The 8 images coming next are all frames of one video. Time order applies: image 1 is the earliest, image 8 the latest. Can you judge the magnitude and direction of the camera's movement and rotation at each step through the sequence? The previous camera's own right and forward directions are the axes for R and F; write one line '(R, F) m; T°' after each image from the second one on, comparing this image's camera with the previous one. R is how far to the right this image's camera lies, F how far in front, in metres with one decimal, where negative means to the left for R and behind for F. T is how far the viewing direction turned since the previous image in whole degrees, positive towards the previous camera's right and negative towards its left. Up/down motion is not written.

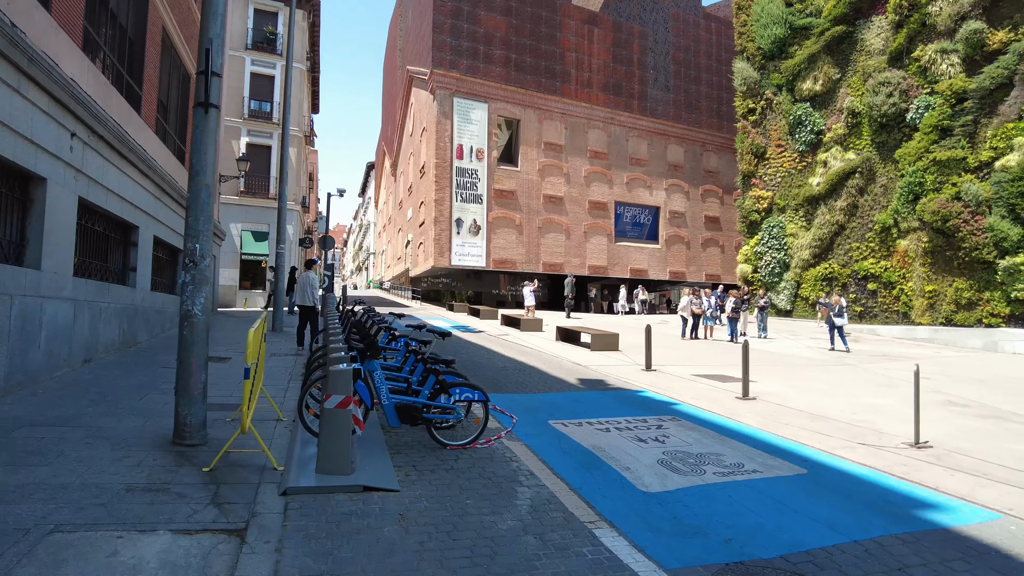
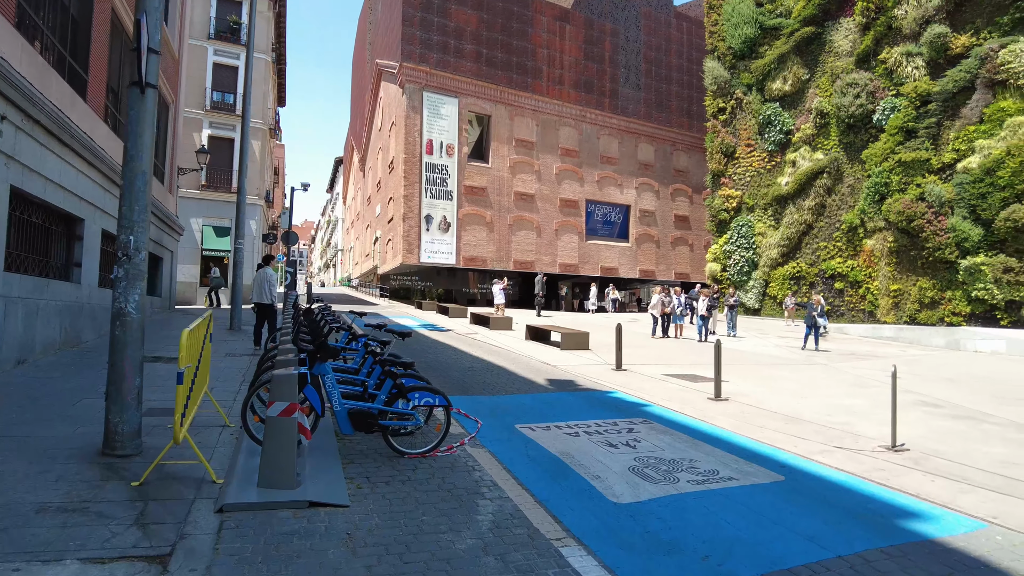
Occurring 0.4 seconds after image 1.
(+0.1, +0.3) m; +3°
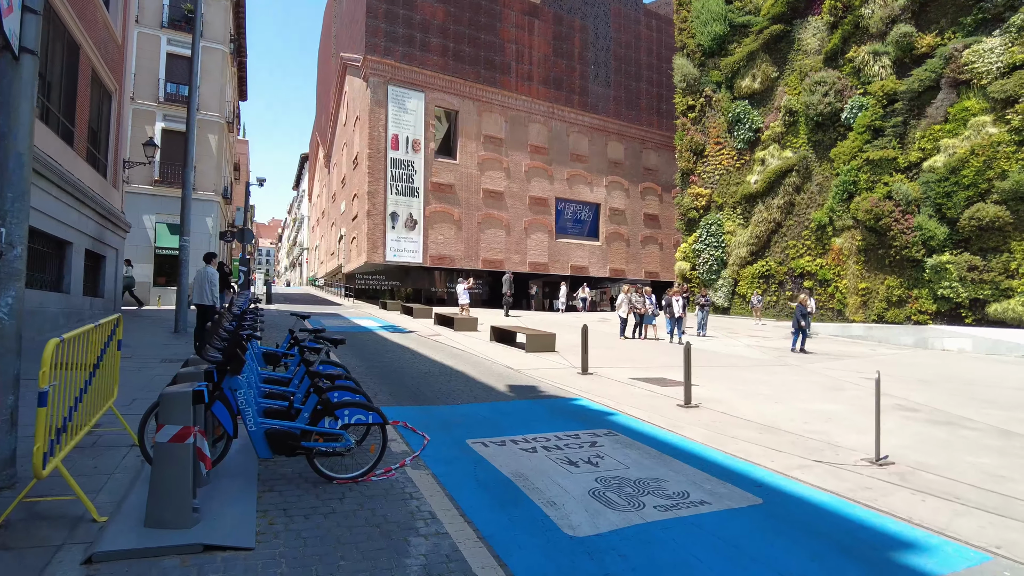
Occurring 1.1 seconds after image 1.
(+0.2, +0.6) m; +2°
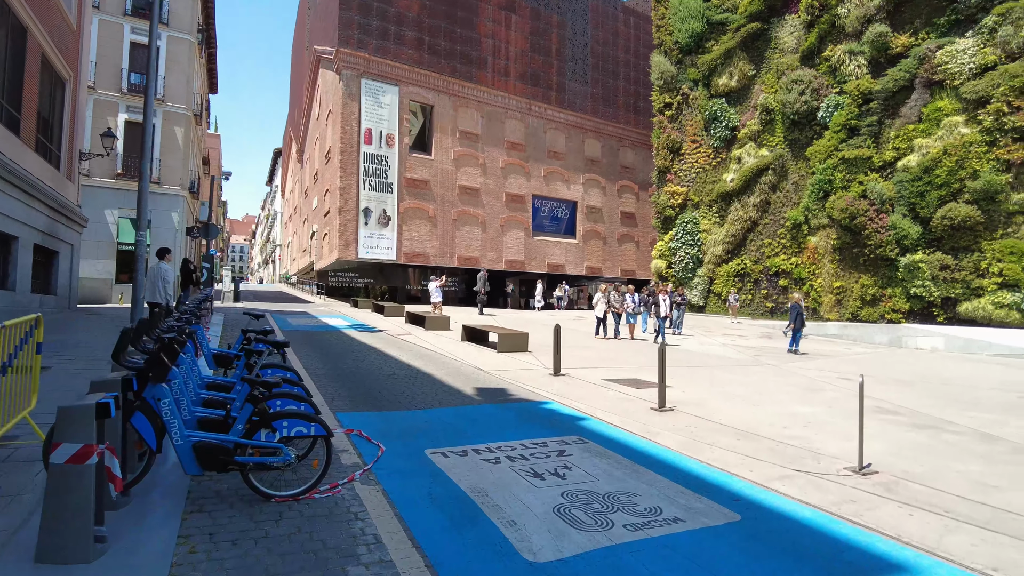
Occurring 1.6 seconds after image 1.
(+0.1, +0.4) m; +2°
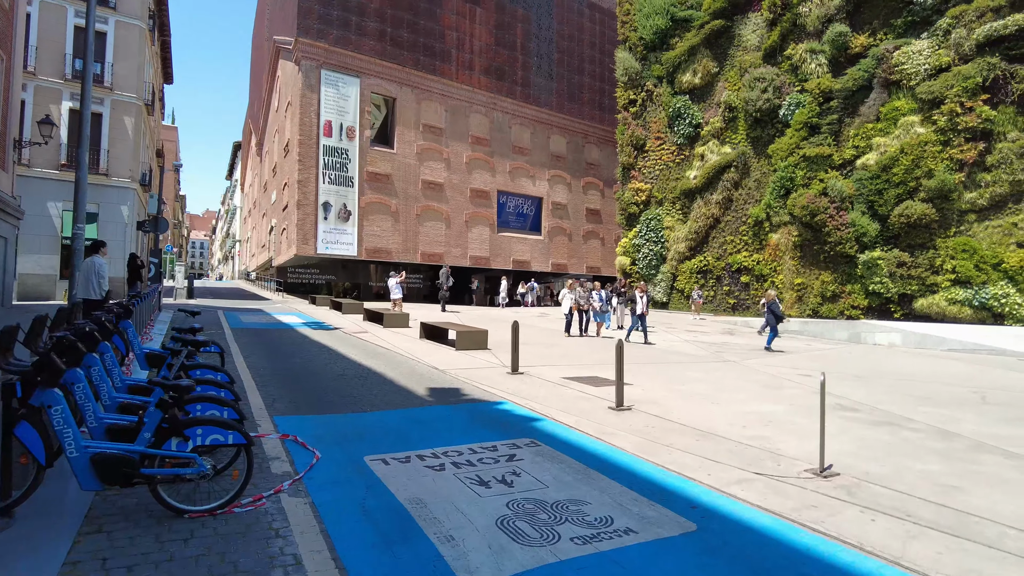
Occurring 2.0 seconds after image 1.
(+0.2, +0.3) m; +3°
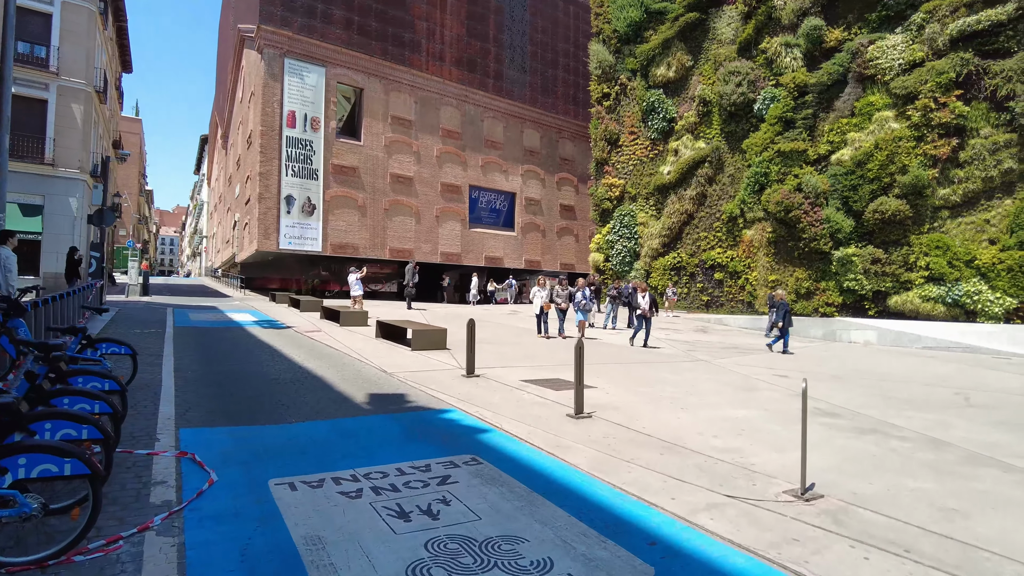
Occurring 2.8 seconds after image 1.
(+0.3, +0.7) m; +2°
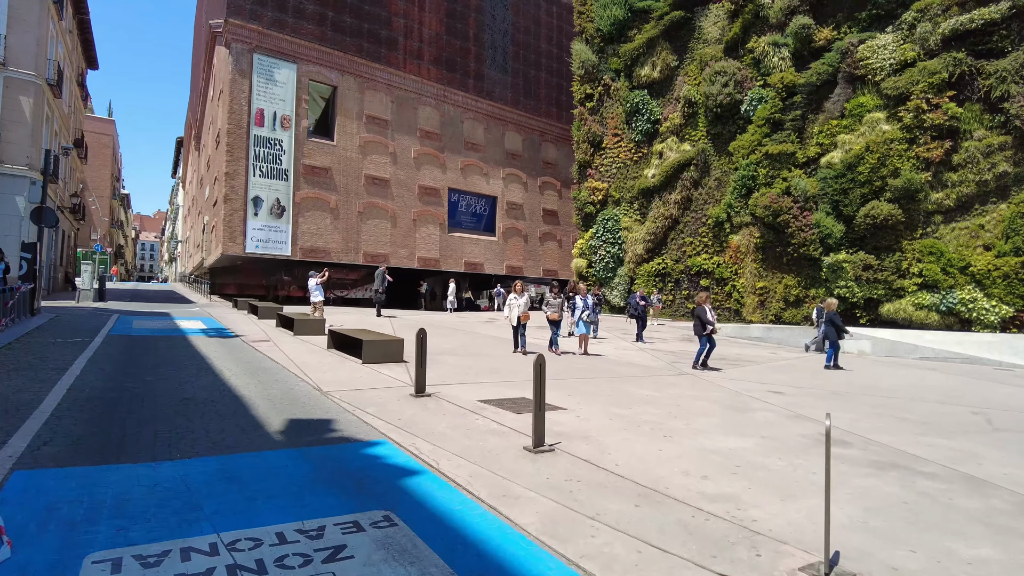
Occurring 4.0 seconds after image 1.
(+0.3, +1.2) m; +1°
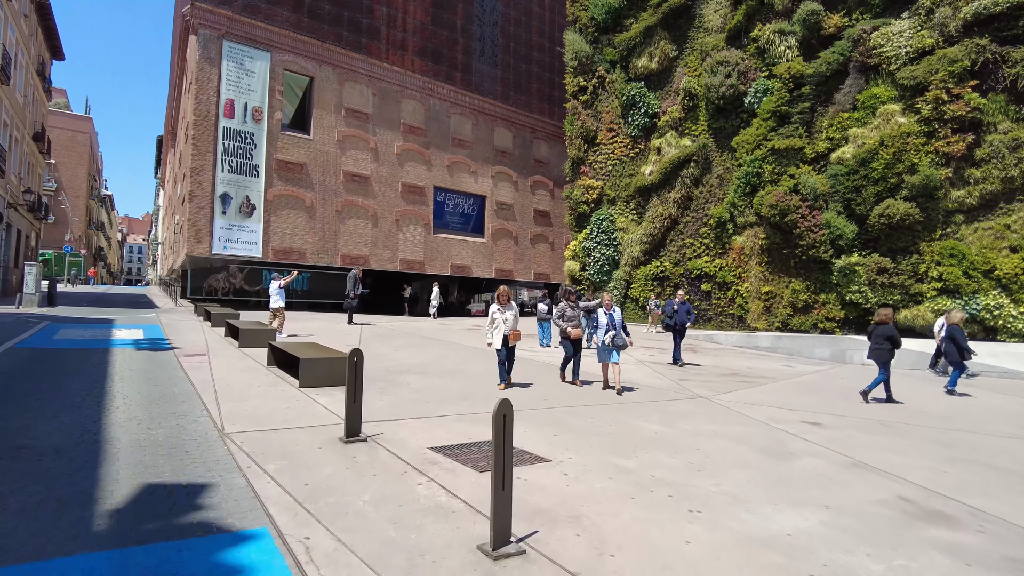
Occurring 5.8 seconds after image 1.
(+0.2, +1.8) m; +1°
